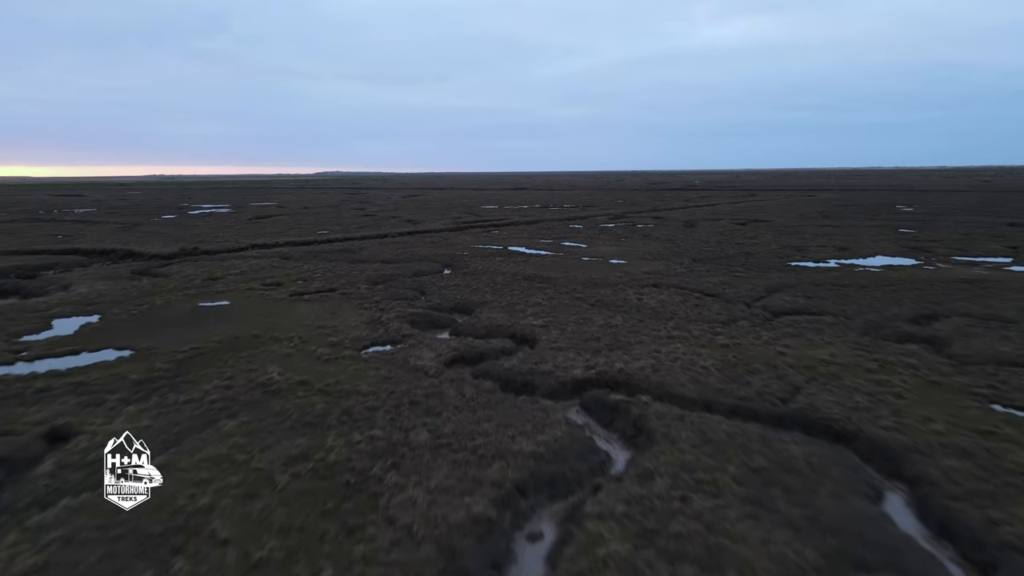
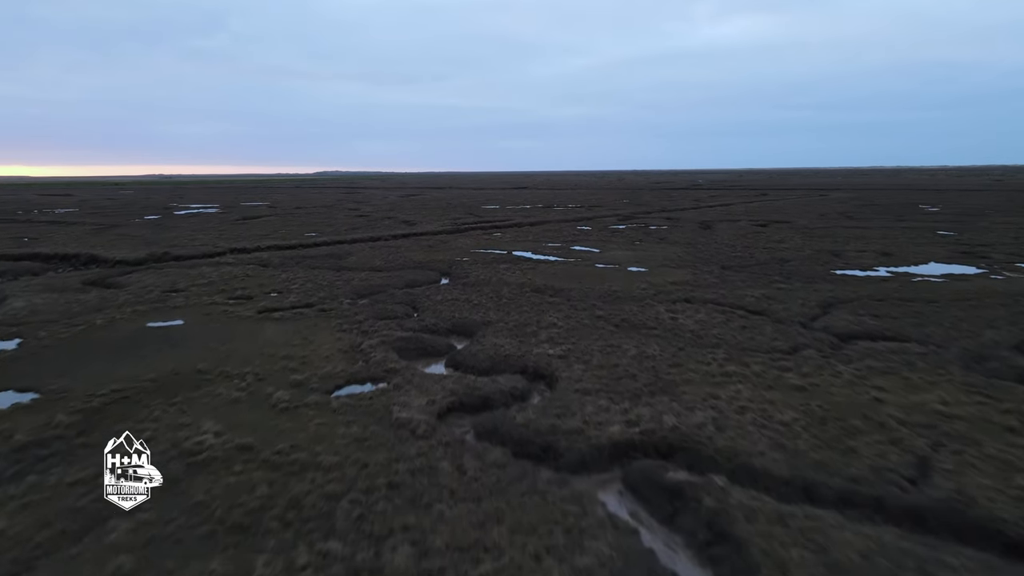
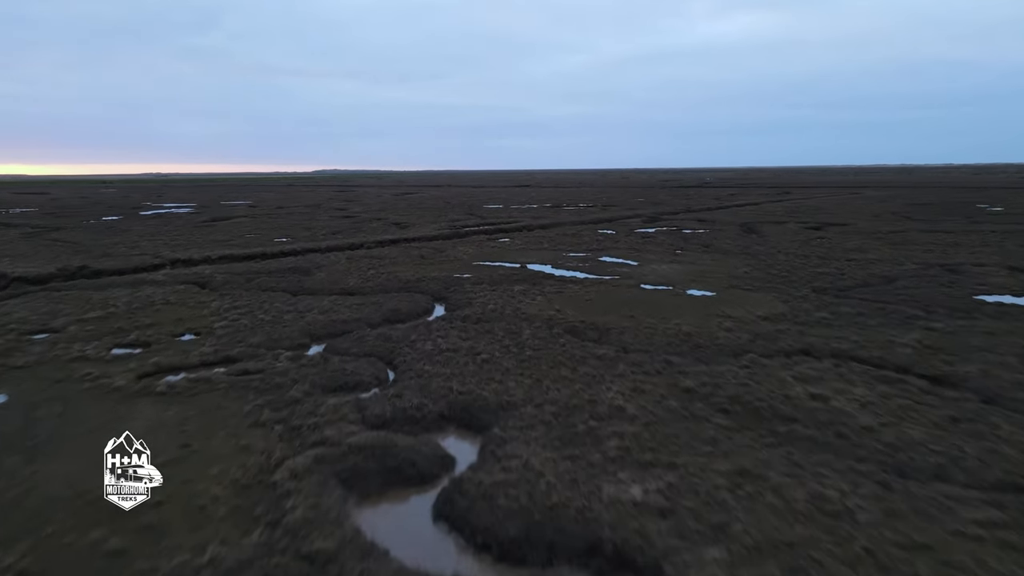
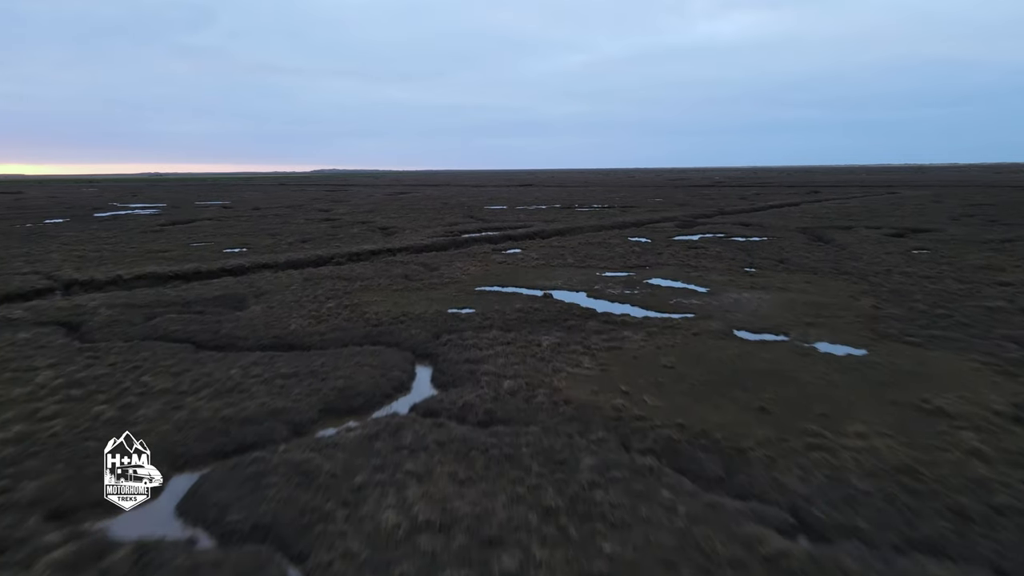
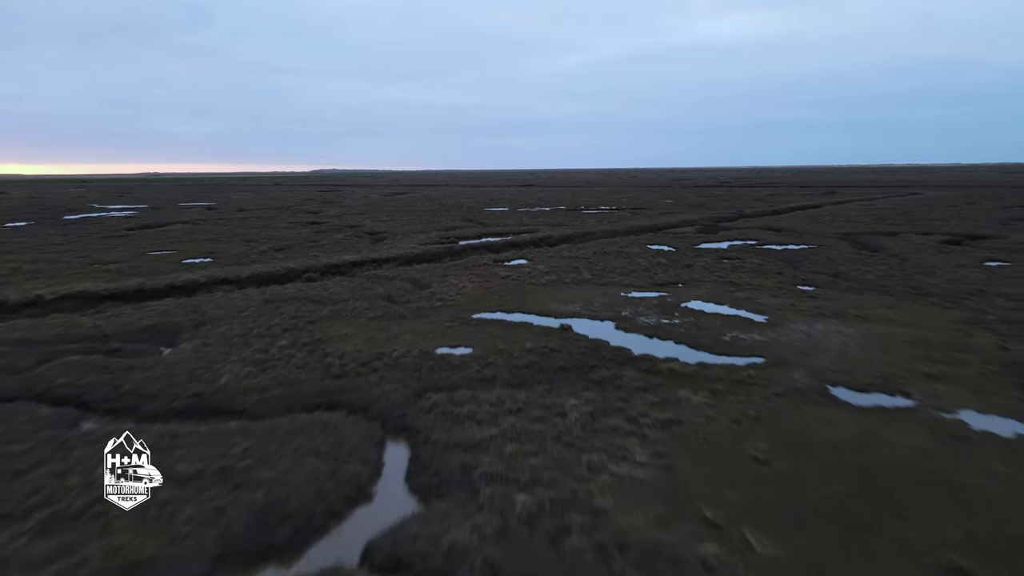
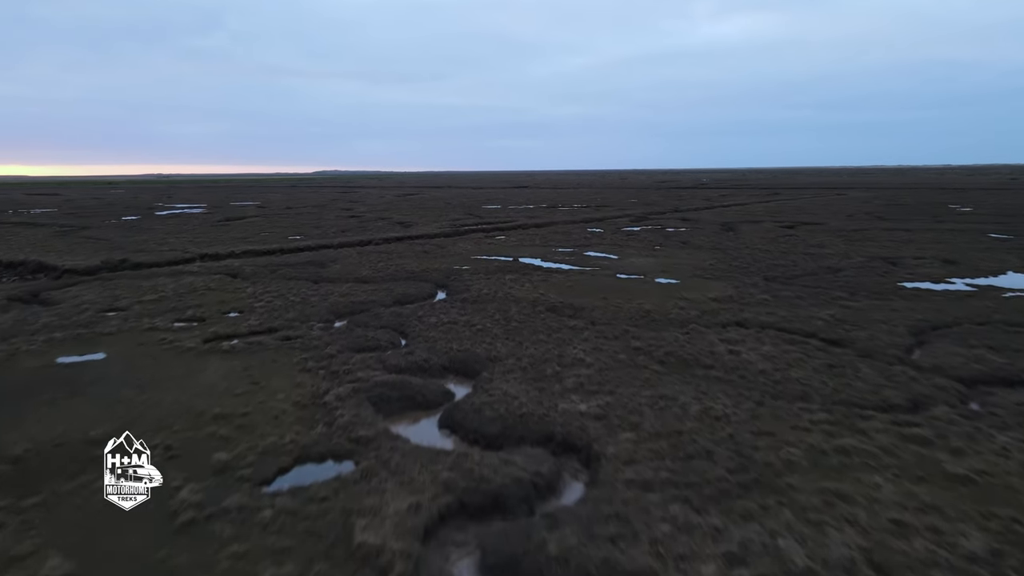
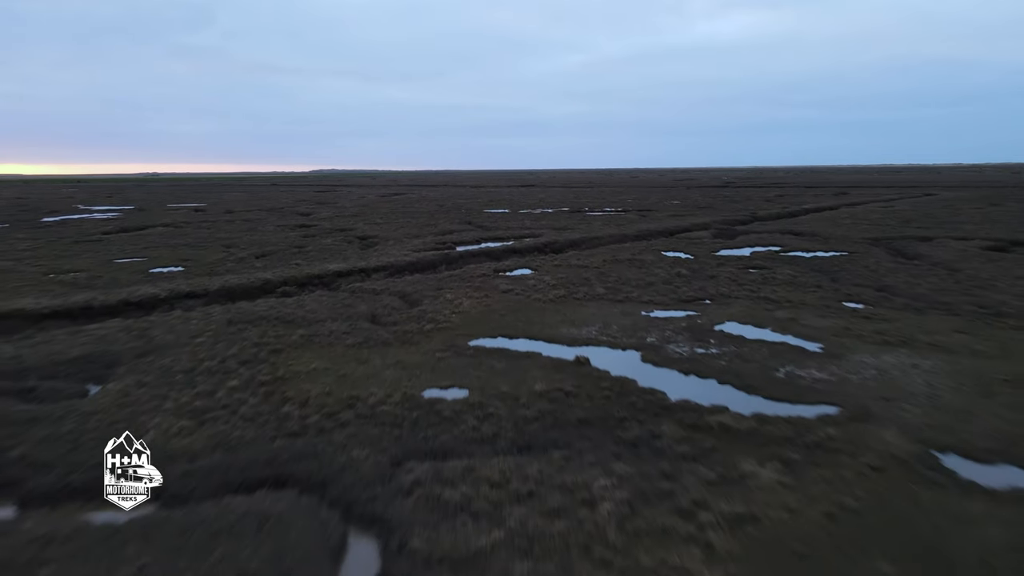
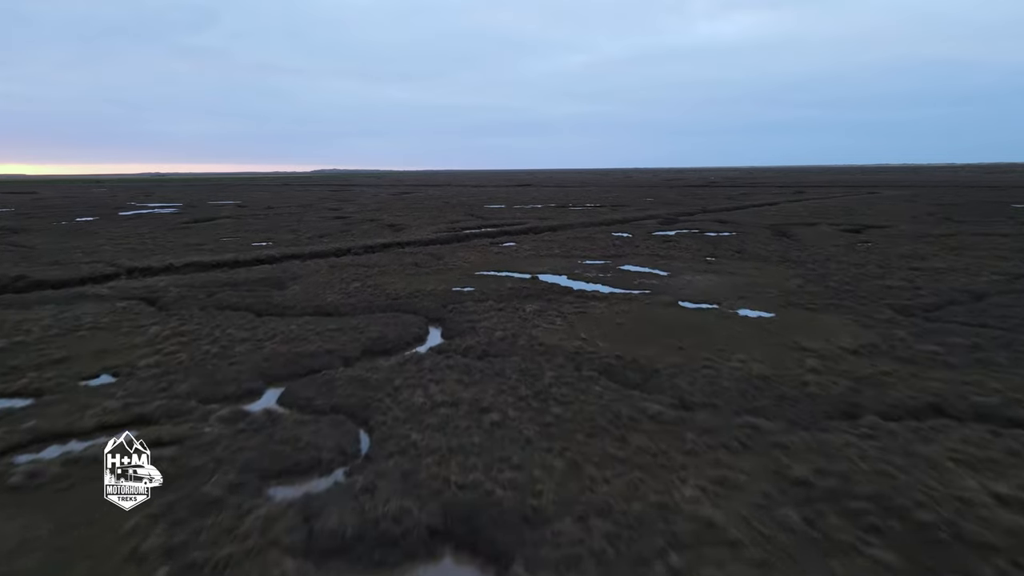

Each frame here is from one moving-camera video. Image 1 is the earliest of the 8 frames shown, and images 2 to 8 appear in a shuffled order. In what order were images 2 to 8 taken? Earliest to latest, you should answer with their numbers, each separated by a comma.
2, 6, 3, 8, 4, 5, 7
